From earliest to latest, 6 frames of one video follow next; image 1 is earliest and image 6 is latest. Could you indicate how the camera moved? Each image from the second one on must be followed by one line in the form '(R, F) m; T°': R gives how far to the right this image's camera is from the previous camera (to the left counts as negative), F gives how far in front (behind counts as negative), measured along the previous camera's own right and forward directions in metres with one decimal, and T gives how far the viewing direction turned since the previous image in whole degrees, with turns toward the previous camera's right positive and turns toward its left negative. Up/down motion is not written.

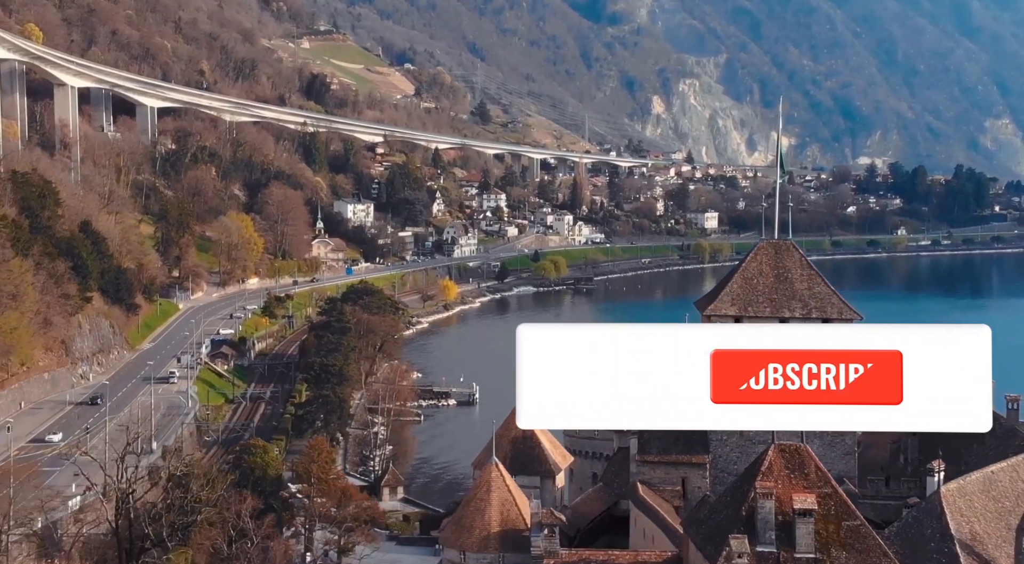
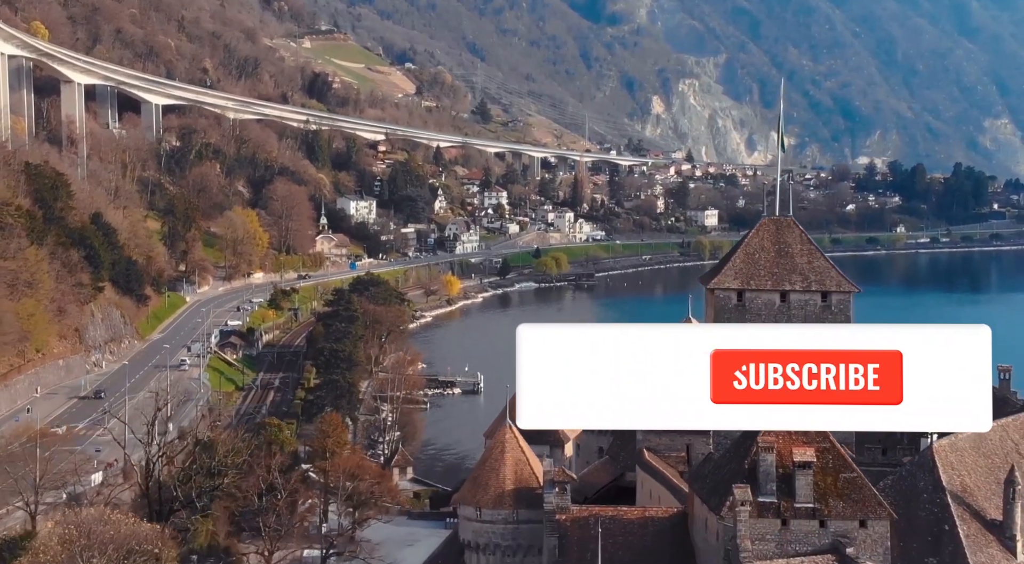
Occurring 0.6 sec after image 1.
(-0.2, -1.0) m; 0°
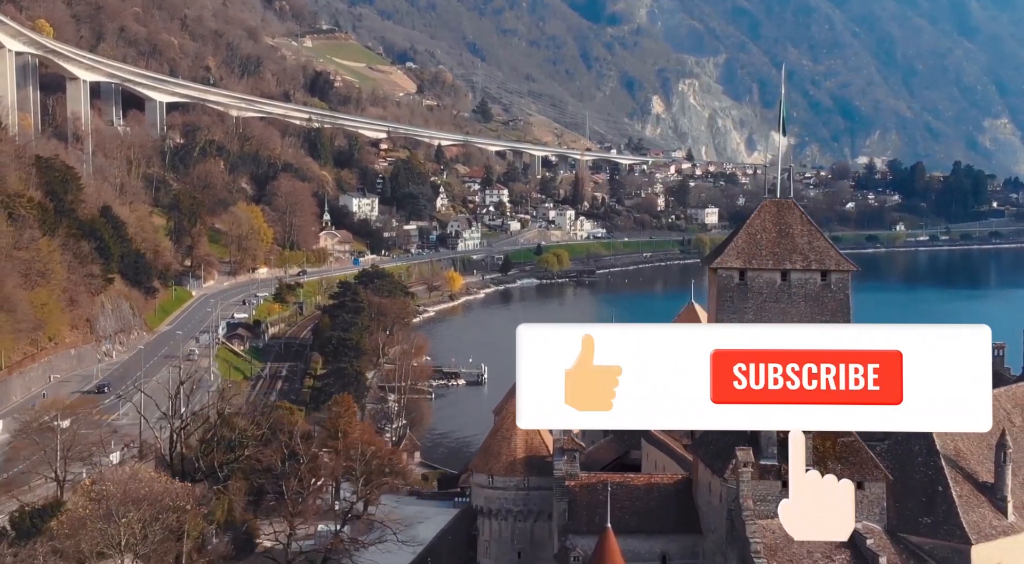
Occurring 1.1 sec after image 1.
(-0.2, -0.8) m; 0°
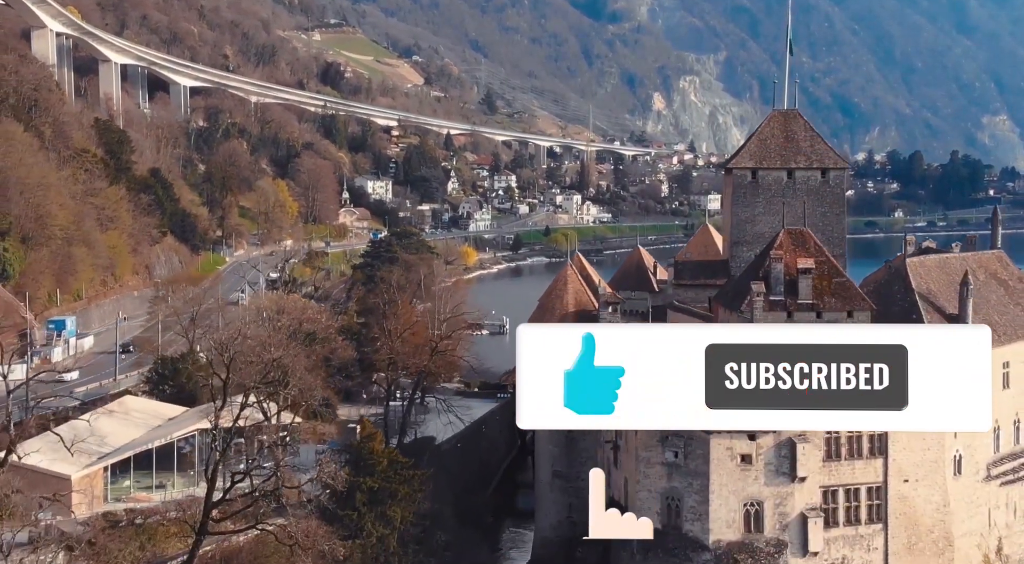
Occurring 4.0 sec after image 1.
(-0.9, -4.5) m; 0°
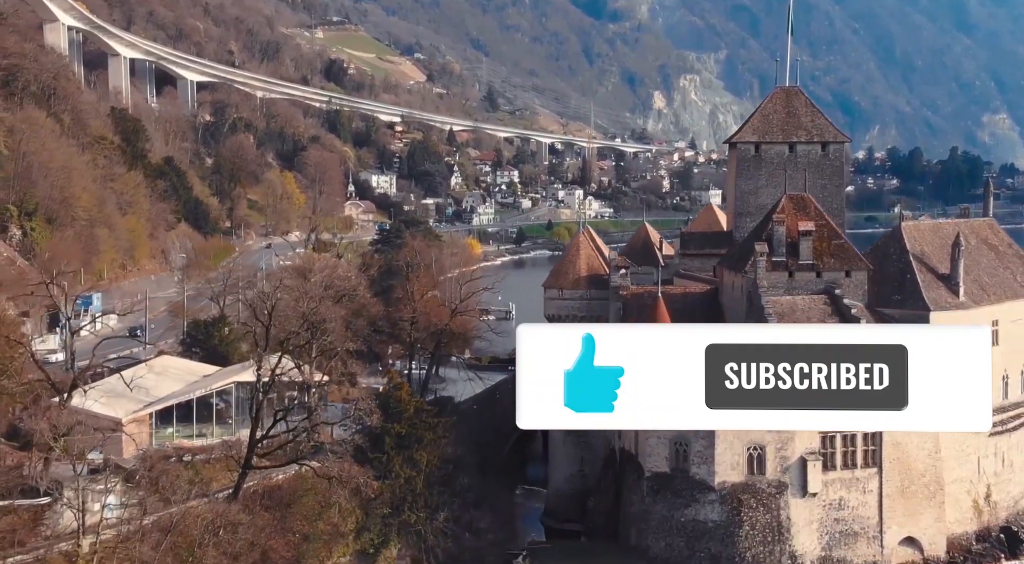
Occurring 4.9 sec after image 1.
(-0.3, -1.4) m; 0°
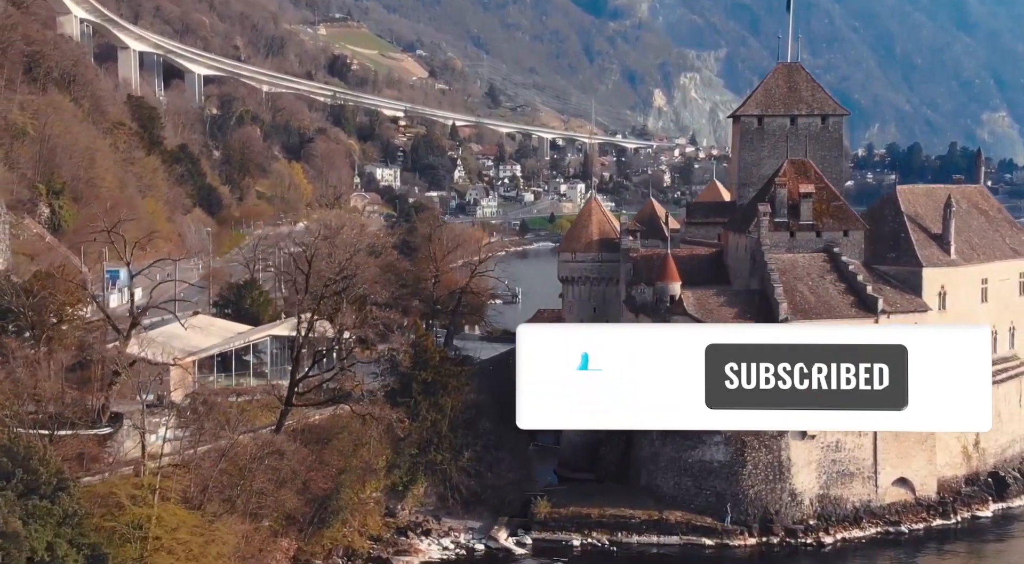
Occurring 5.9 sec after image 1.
(-0.3, -1.5) m; 0°
